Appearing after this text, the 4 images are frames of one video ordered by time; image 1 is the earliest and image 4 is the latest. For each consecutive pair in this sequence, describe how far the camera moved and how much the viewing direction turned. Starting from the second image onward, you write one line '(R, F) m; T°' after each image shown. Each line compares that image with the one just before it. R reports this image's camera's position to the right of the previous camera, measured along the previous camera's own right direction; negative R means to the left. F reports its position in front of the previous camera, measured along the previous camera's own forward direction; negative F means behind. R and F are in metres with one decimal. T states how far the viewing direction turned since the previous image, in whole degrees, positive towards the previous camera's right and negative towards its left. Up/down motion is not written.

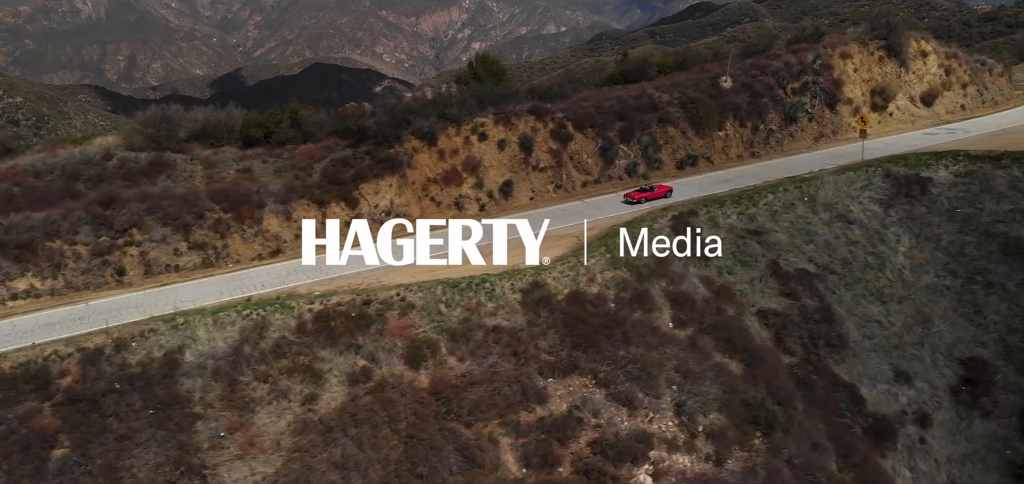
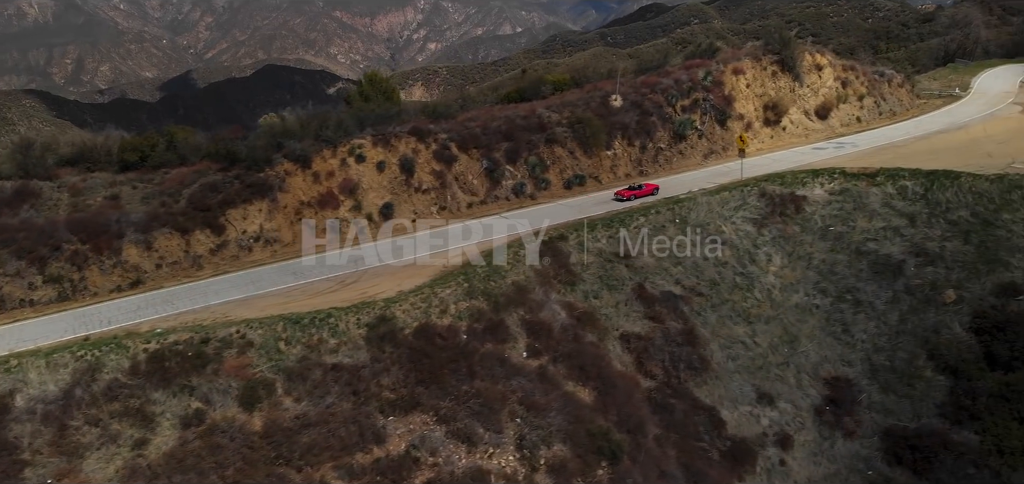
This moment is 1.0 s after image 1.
(+2.0, +0.2) m; +2°
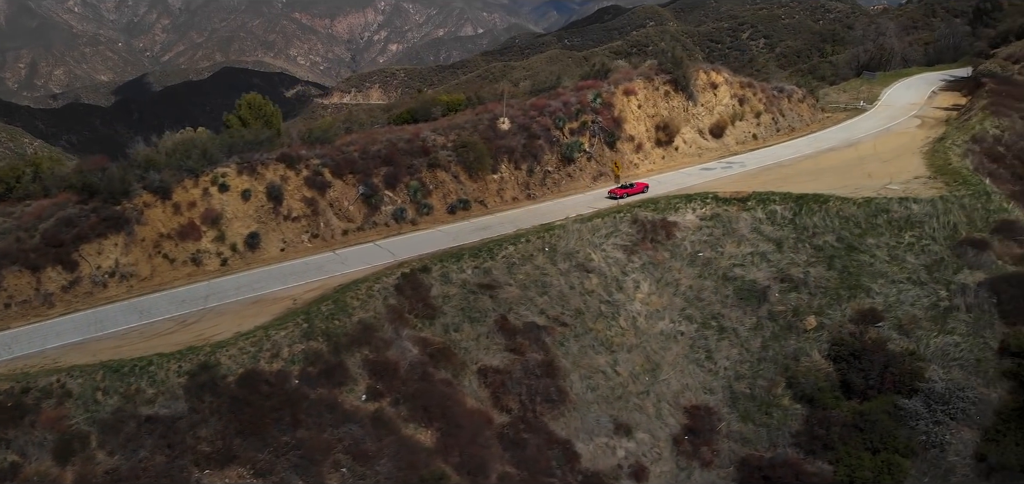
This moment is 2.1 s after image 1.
(+2.3, +0.2) m; +2°
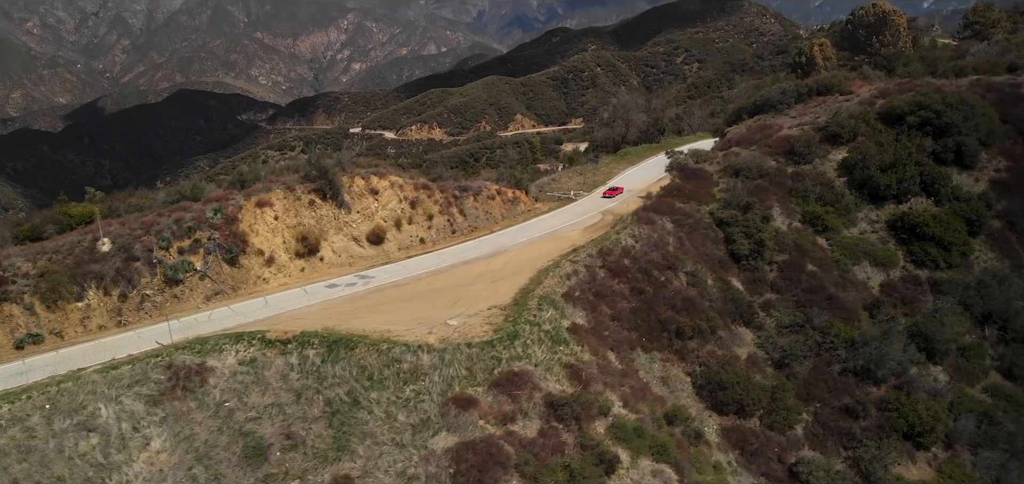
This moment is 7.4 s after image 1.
(+10.8, +0.5) m; +1°
